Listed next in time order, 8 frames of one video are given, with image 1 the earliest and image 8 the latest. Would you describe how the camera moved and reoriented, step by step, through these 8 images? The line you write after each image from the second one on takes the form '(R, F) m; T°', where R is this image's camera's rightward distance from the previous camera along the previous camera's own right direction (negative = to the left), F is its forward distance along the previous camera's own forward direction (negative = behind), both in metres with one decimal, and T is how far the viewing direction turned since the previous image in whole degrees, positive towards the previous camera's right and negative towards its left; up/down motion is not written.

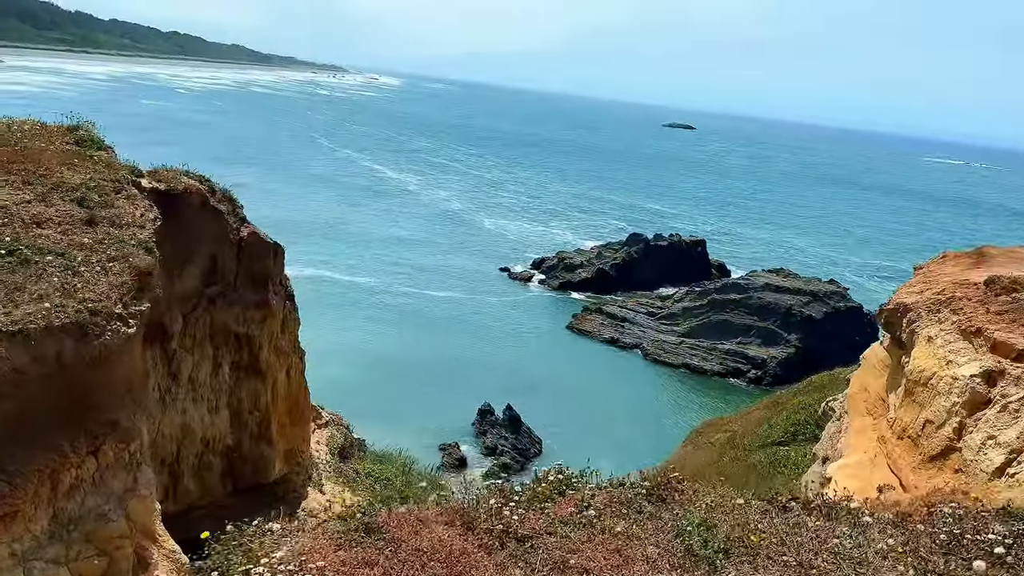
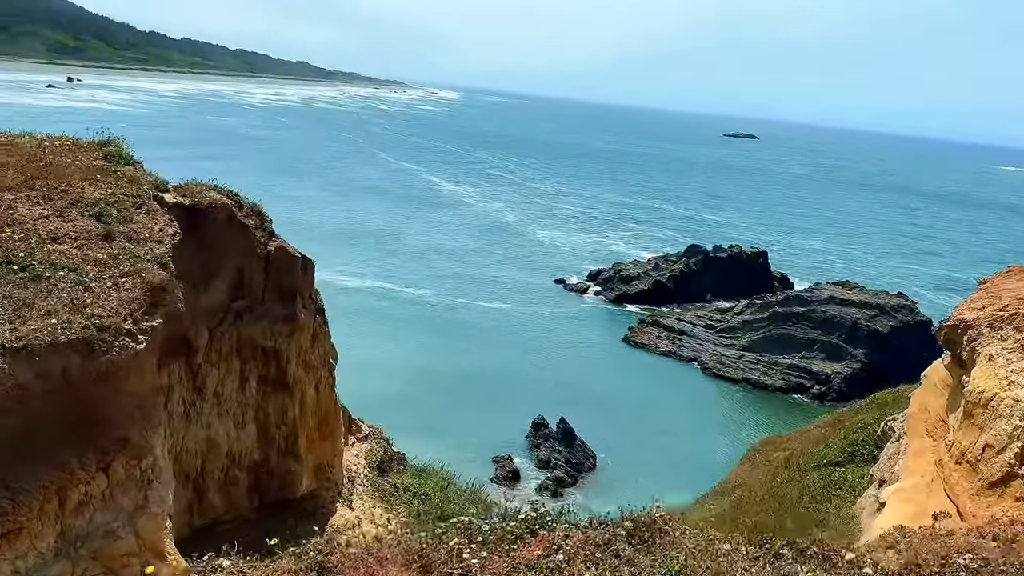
(+0.3, +0.2) m; -4°
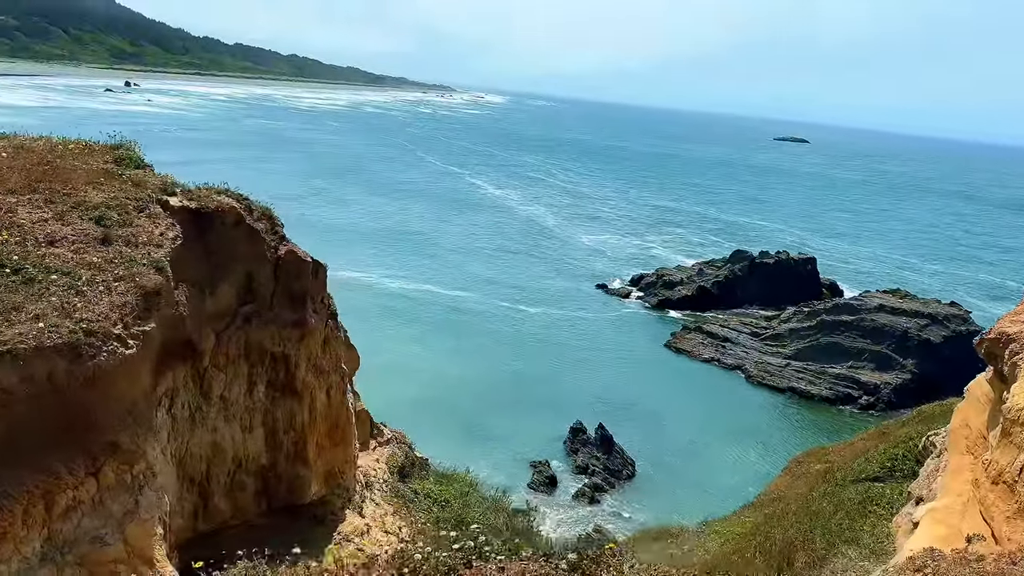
(+0.3, +0.1) m; -3°
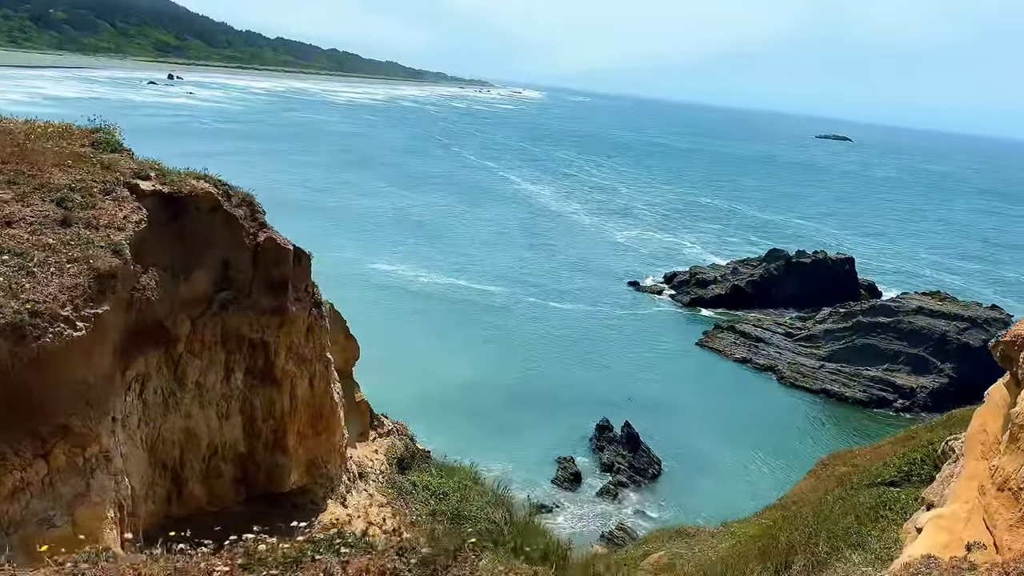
(+0.5, +0.1) m; -2°
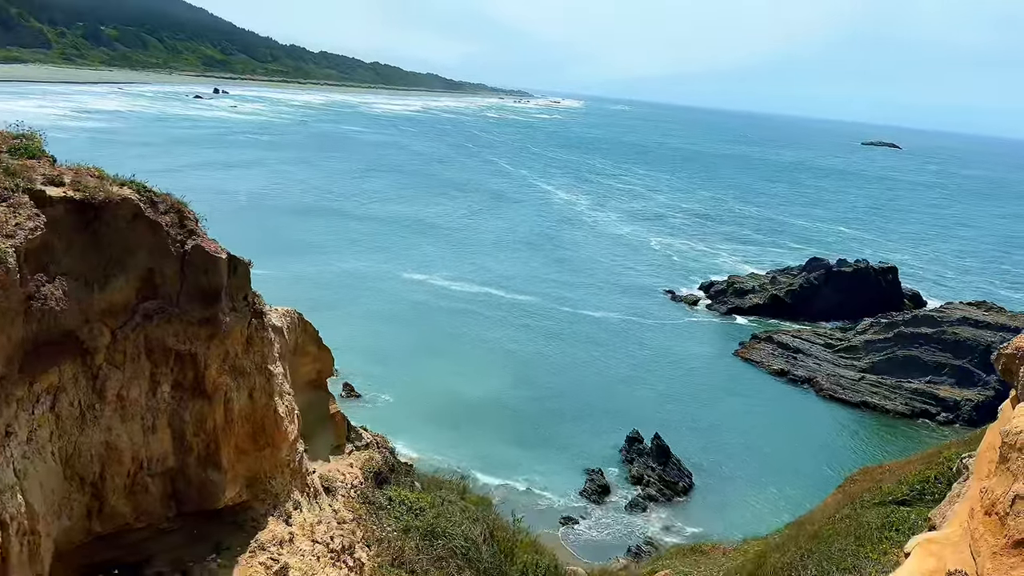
(+0.8, +0.4) m; -3°
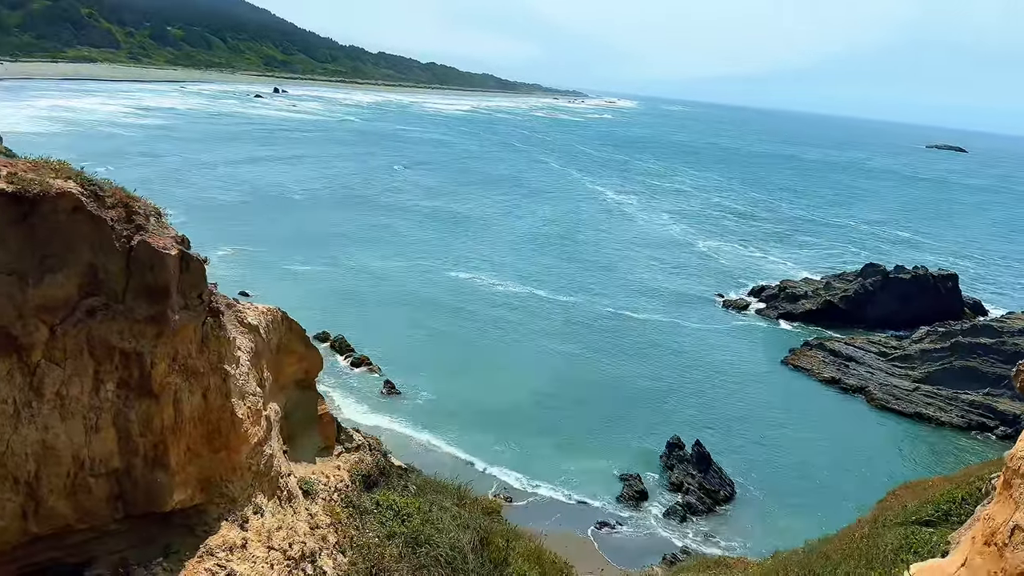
(+0.8, +0.4) m; -4°
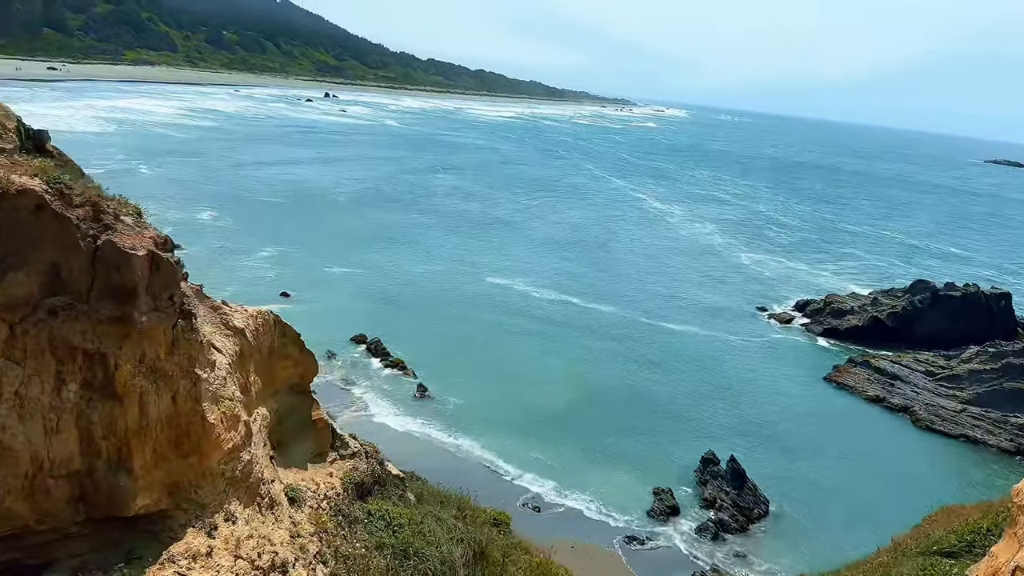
(+0.6, +0.3) m; -3°
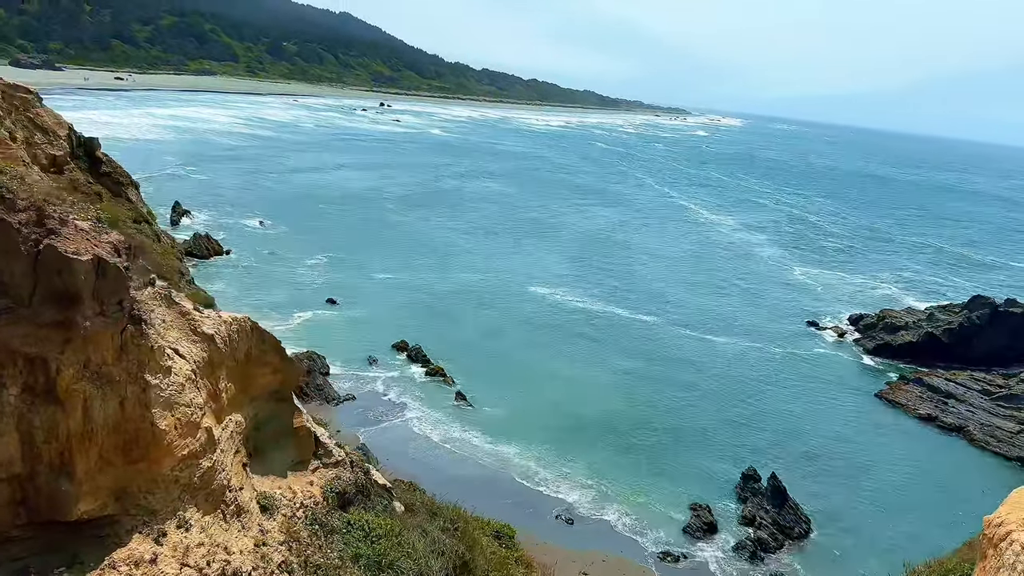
(+0.9, +0.2) m; -4°
